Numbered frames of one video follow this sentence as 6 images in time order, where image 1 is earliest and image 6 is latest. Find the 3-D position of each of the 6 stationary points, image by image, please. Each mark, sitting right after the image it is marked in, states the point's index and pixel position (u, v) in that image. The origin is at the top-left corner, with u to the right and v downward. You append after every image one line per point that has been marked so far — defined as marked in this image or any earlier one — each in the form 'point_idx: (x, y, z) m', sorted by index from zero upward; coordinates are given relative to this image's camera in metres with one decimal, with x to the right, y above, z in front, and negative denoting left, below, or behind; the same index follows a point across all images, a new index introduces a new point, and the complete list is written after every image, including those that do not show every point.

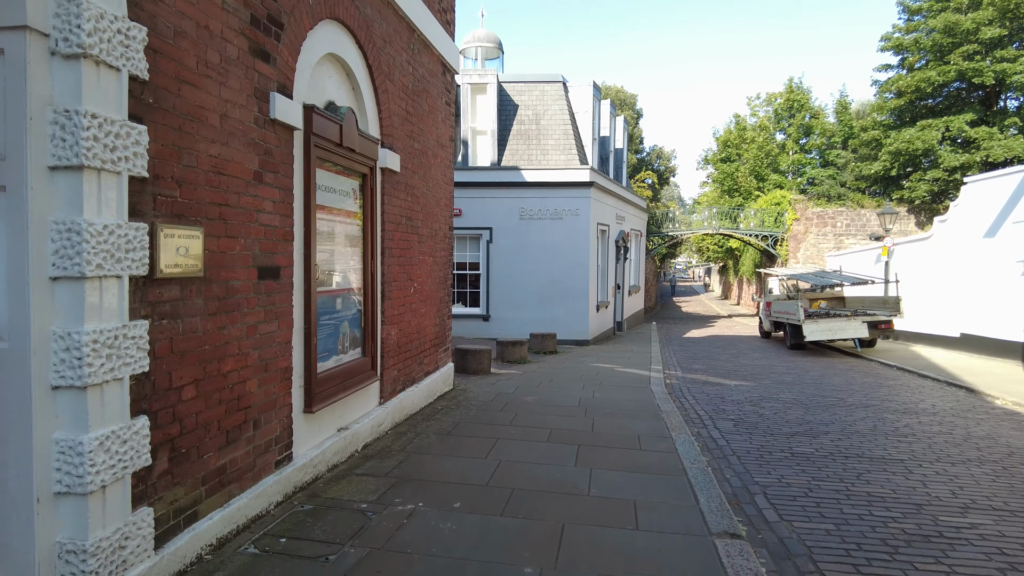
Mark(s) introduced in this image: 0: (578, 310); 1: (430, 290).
0: (+1.7, -0.6, +17.0) m
1: (-0.9, 0.0, +7.7) m
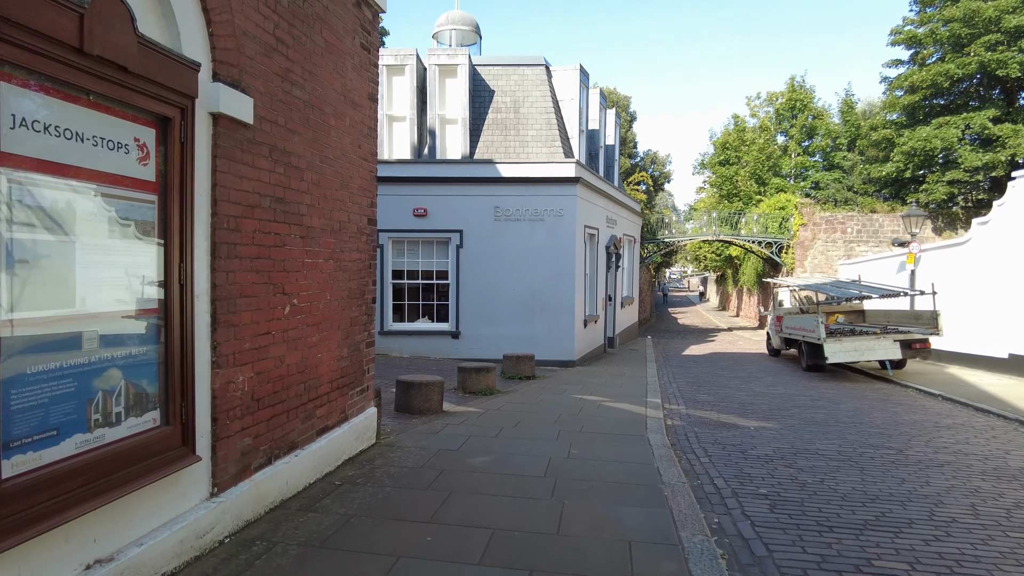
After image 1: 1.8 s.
0: (+1.1, -0.8, +14.7) m
1: (-1.5, -0.2, +5.4) m
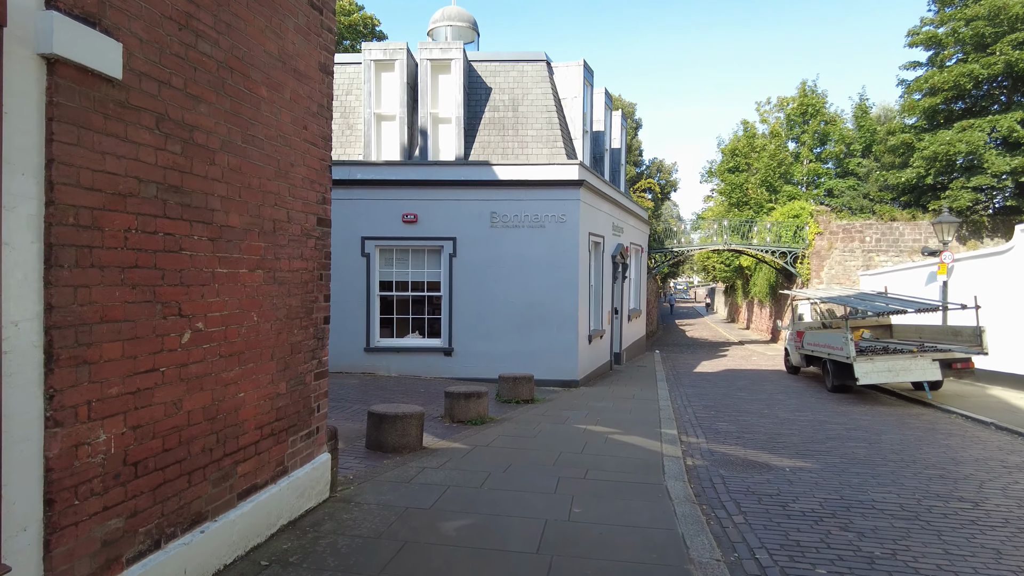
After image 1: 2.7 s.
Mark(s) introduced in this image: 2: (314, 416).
0: (+1.1, -1.1, +13.5) m
1: (-1.6, -0.3, +4.2) m
2: (-1.5, -0.9, +4.9) m
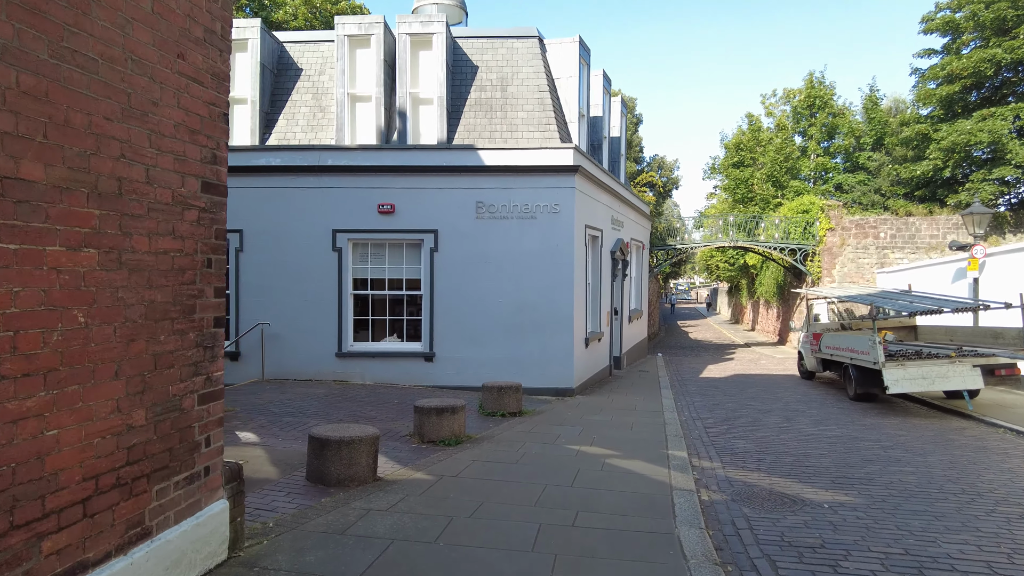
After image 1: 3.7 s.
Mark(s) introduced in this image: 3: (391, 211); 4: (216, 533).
0: (+0.8, -1.1, +12.1) m
1: (-1.8, -0.2, +2.9) m
2: (-1.7, -0.9, +3.6) m
3: (-2.2, +1.4, +12.1) m
4: (-1.7, -1.4, +3.7) m
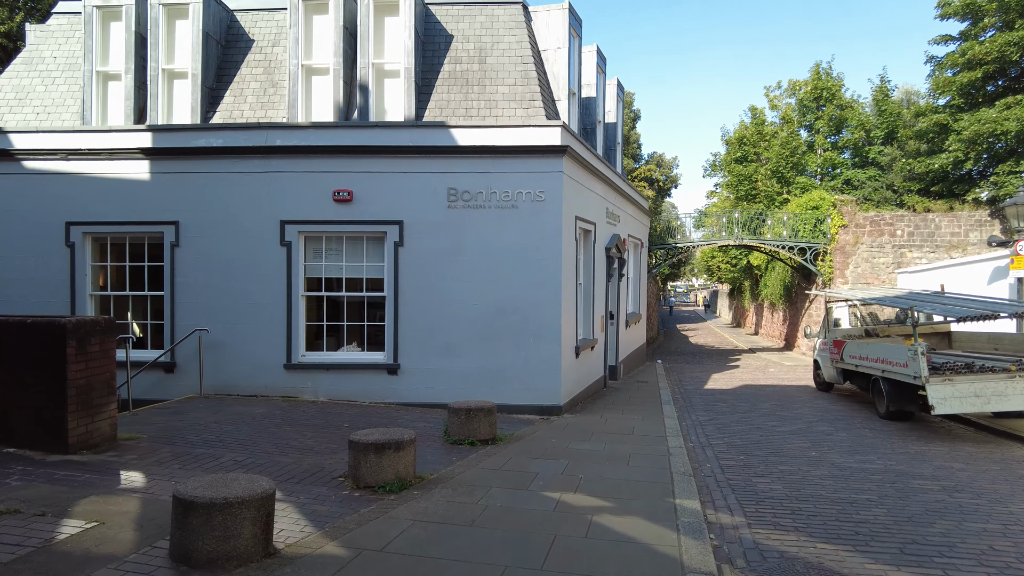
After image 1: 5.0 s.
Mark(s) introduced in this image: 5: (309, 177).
0: (+0.5, -1.1, +10.5) m
1: (-2.1, -0.2, +1.2) m
2: (-2.0, -0.9, +1.9) m
3: (-2.6, +1.4, +10.5) m
4: (-2.0, -1.4, +2.0) m
5: (-3.2, +1.8, +10.5) m
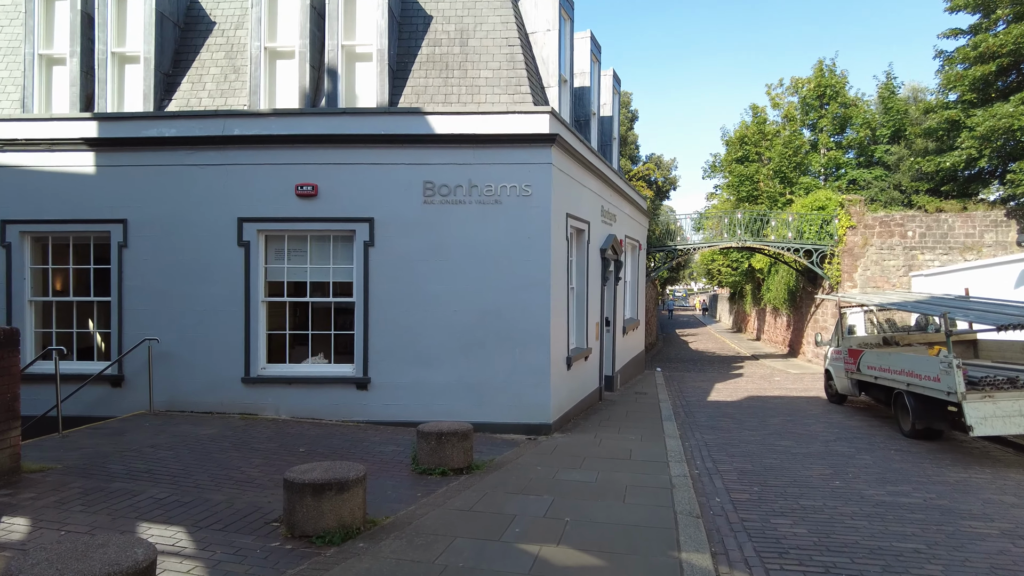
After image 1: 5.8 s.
0: (+0.3, -1.1, +9.4) m
1: (-2.3, -0.2, +0.1) m
2: (-2.2, -0.9, +0.8) m
3: (-2.8, +1.3, +9.4) m
4: (-2.2, -1.4, +0.9) m
5: (-3.5, +1.7, +9.5) m
